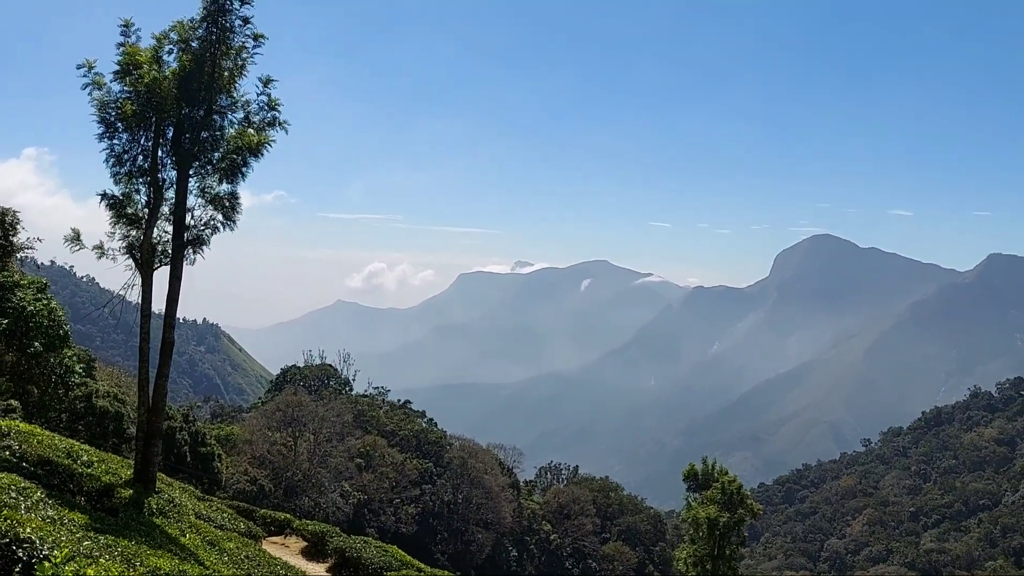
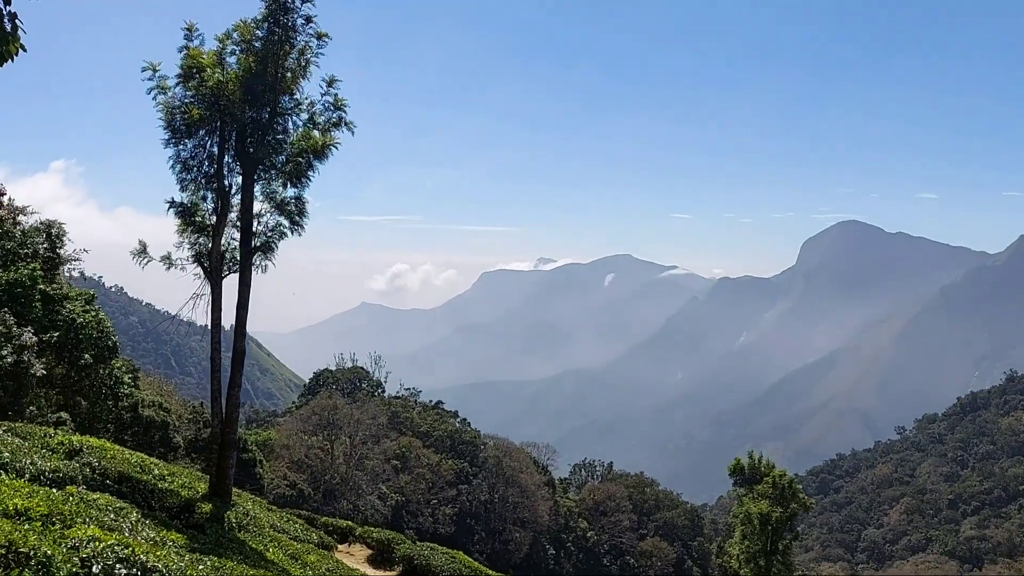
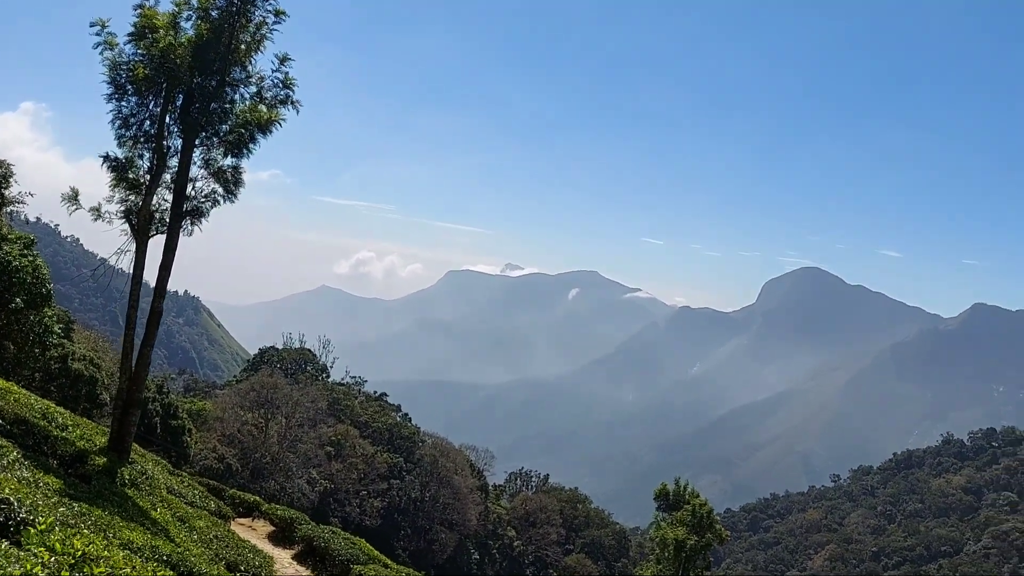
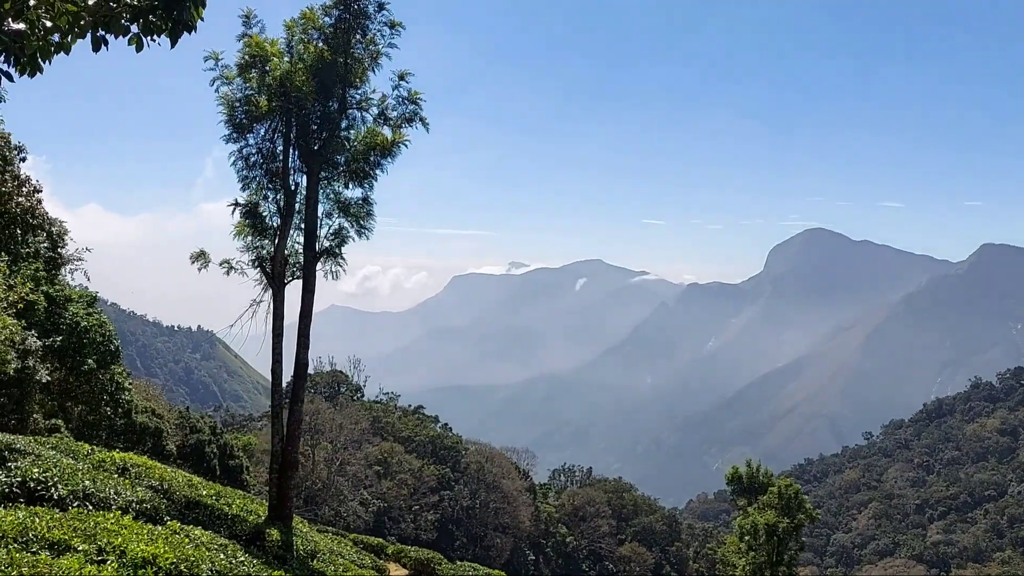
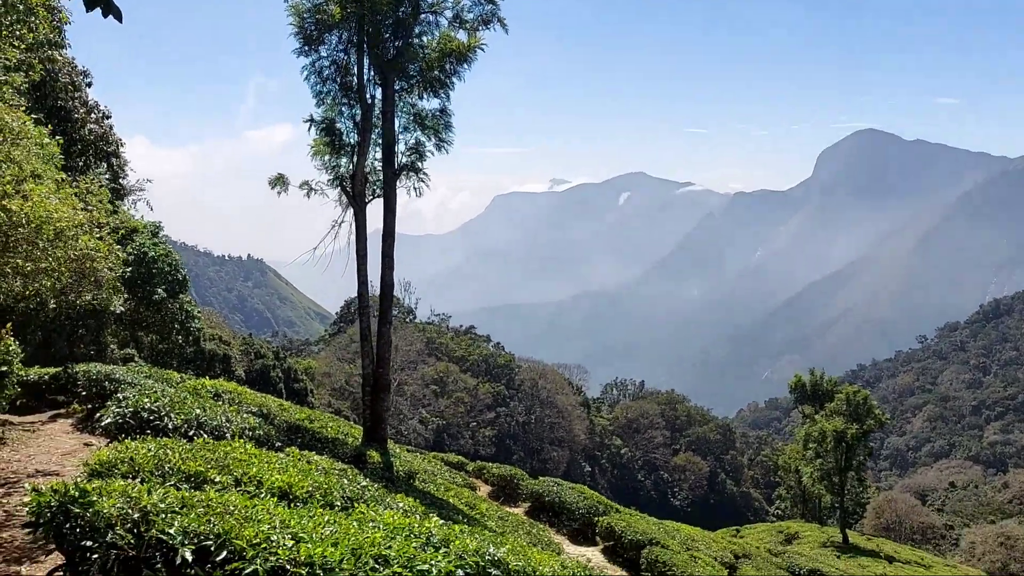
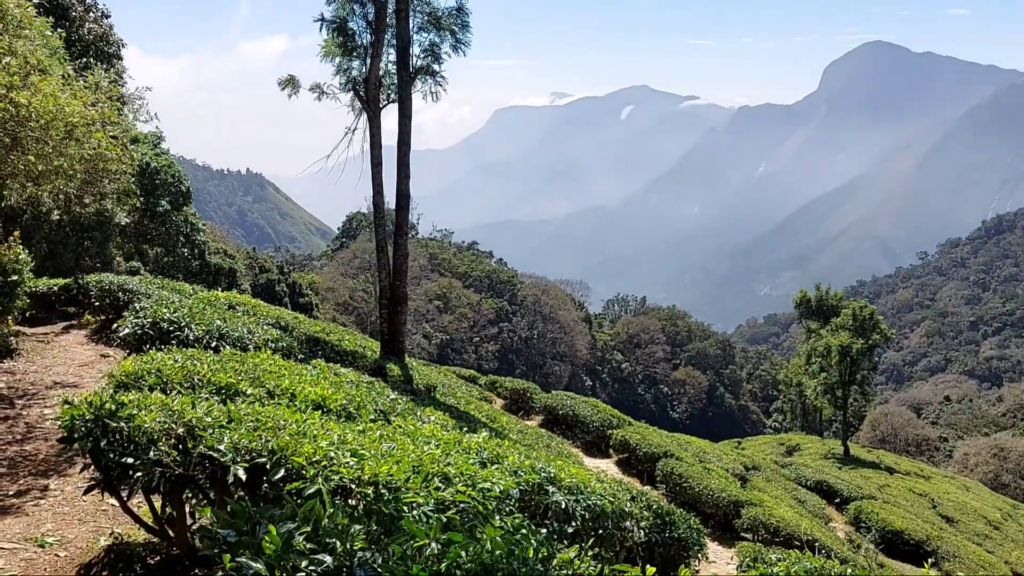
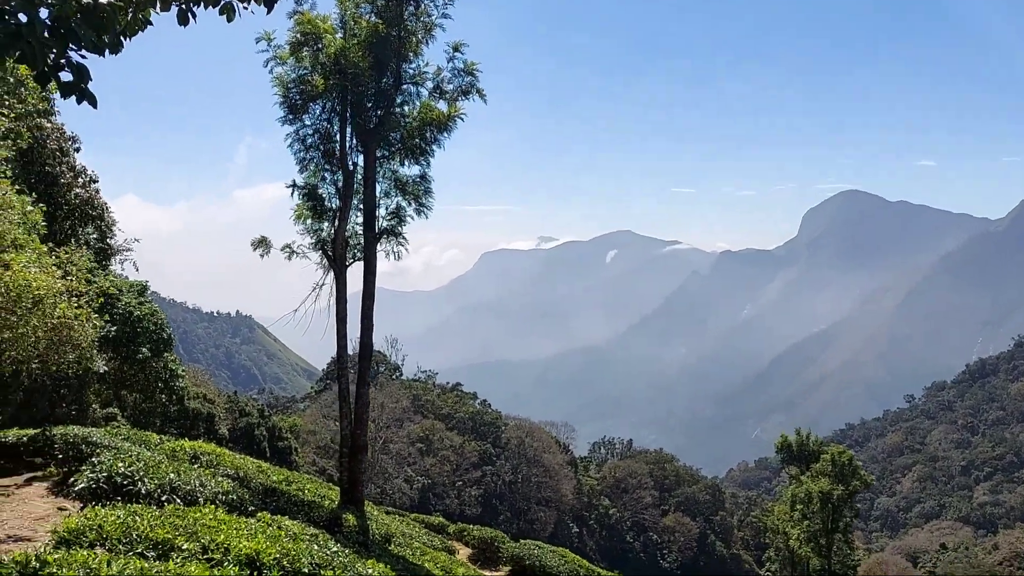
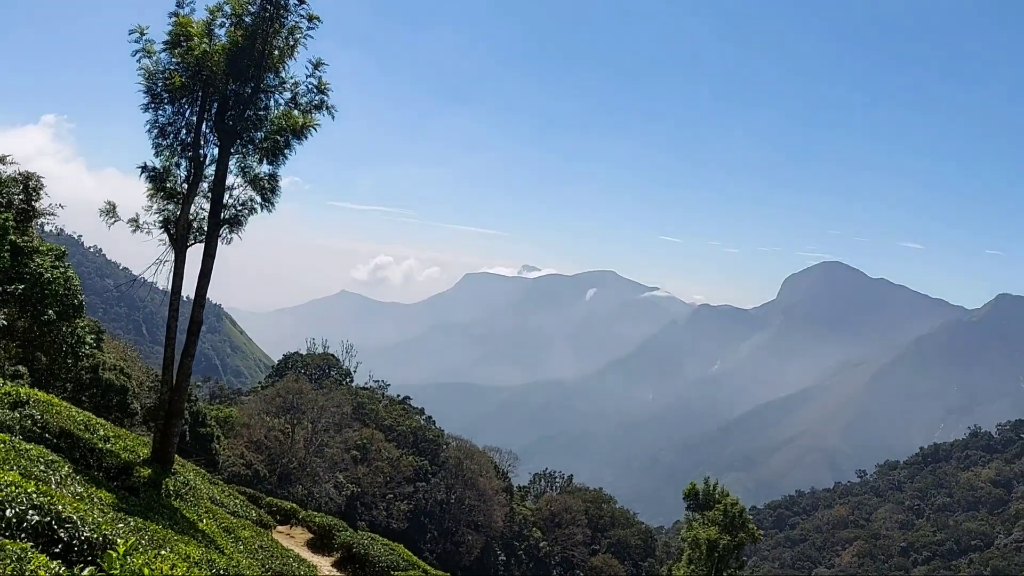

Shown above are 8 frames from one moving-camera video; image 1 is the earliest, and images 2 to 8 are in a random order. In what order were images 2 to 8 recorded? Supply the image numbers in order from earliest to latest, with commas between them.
3, 8, 2, 4, 7, 5, 6
